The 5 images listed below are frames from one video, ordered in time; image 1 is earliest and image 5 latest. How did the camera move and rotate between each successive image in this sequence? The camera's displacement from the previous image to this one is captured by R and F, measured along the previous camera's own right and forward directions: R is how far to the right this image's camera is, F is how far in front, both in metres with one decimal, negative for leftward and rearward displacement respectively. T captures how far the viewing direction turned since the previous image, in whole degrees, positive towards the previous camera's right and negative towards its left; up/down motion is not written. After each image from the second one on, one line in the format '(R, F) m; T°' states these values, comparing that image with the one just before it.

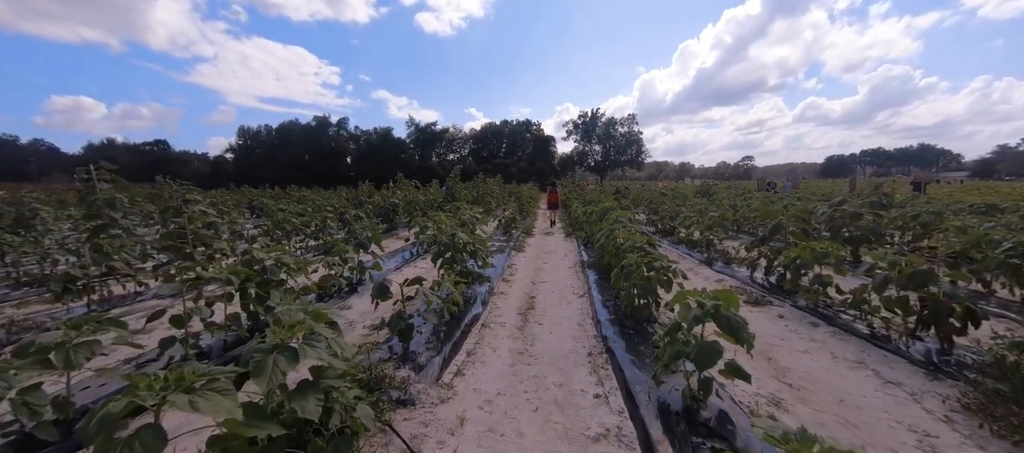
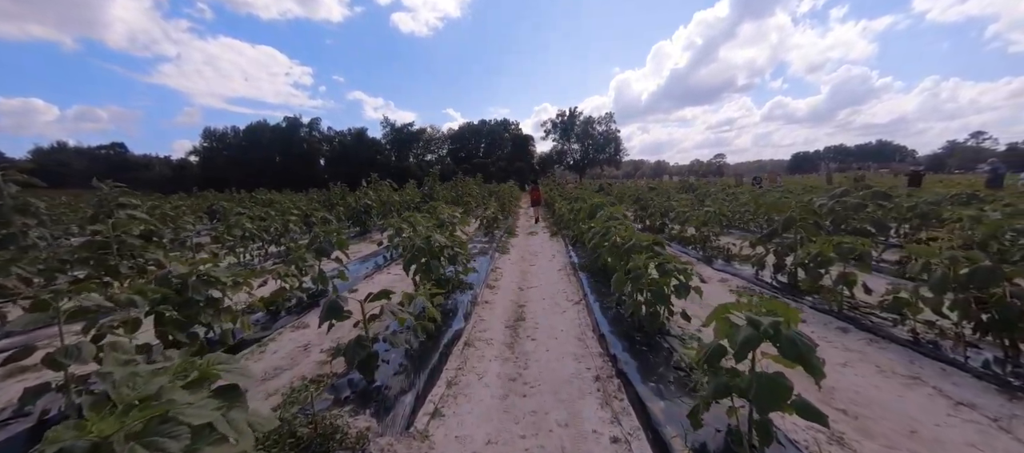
(-0.1, +0.7) m; +3°
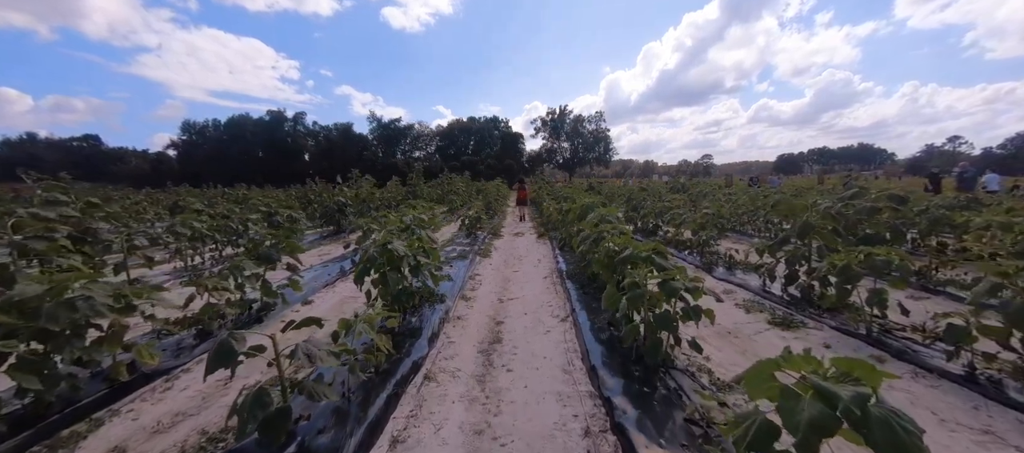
(+0.2, +0.7) m; +2°
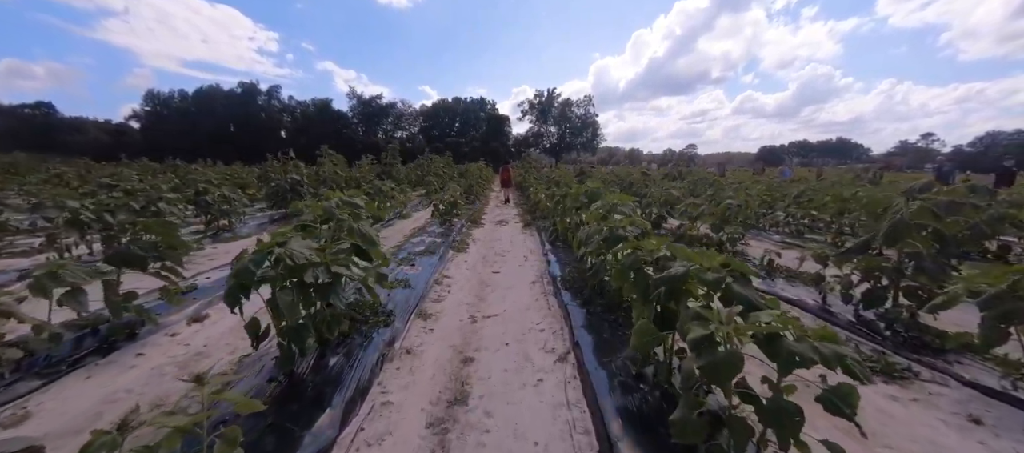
(+0.1, +1.4) m; +3°
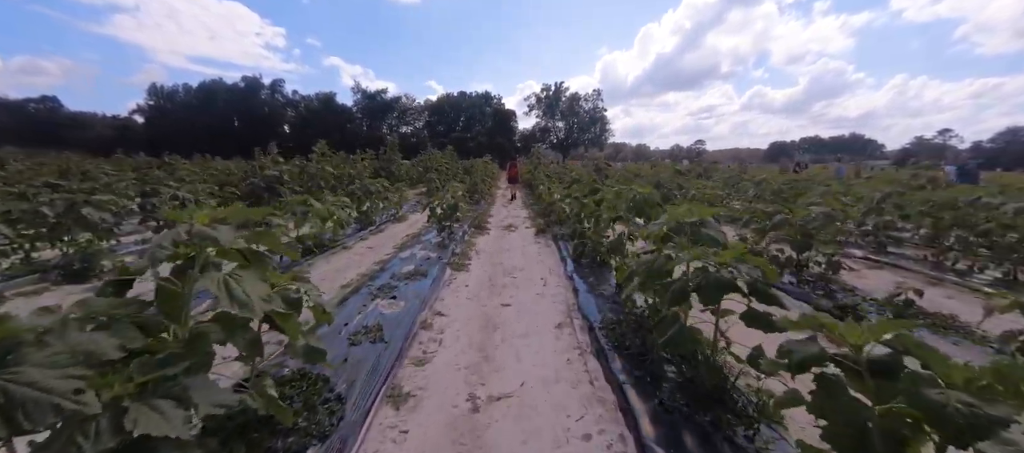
(-0.1, +1.4) m; -1°
